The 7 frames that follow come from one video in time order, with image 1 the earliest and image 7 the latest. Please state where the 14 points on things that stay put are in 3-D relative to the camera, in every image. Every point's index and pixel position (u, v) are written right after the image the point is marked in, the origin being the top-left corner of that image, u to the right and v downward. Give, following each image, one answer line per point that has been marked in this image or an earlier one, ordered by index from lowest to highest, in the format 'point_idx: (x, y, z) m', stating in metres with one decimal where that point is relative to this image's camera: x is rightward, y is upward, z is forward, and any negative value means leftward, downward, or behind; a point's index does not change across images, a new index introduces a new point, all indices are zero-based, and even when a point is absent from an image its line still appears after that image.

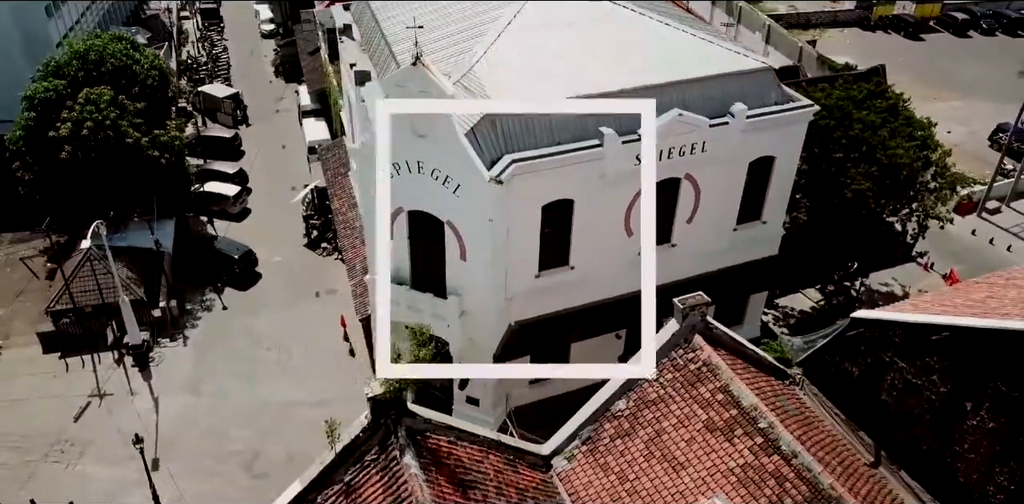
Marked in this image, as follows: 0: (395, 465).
0: (-1.9, -3.6, +13.8) m
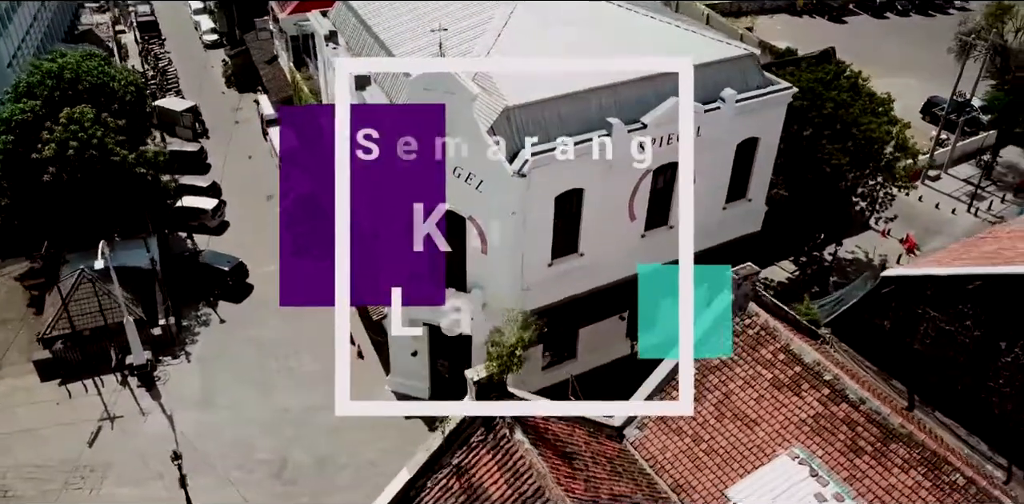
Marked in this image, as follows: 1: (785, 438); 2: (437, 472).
0: (-0.1, -3.4, +14.7) m
1: (+5.3, -3.6, +15.9) m
2: (-1.4, -4.0, +15.0) m
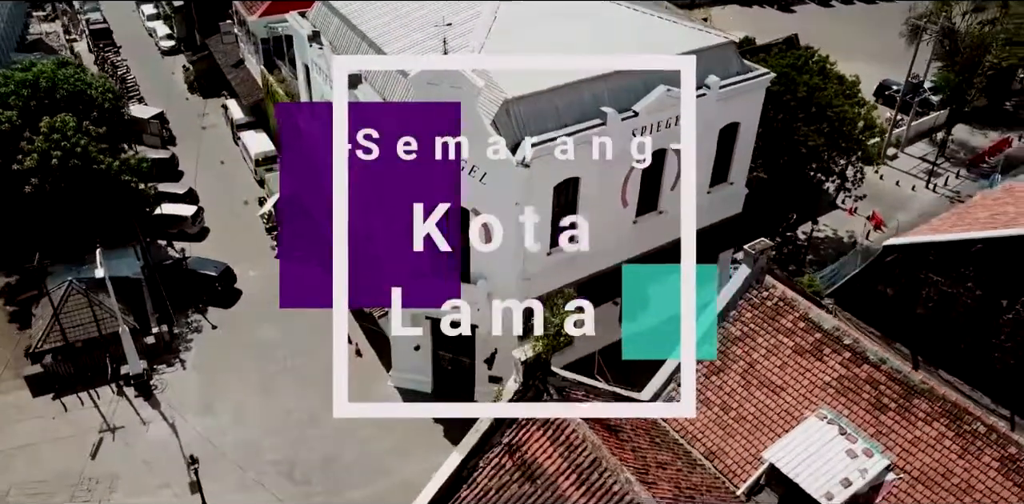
0: (+0.9, -3.1, +15.2) m
1: (+6.2, -3.0, +16.8) m
2: (-0.4, -3.8, +15.5) m
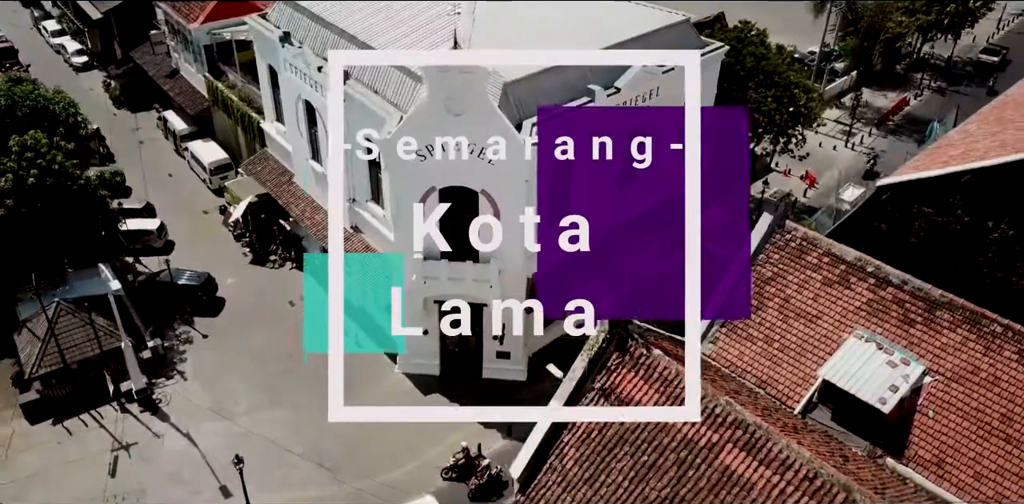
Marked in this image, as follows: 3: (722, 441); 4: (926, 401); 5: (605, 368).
0: (+2.7, -2.2, +16.7) m
1: (+7.7, -1.7, +18.9) m
2: (+1.5, -3.0, +16.8) m
3: (+3.9, -3.5, +15.3) m
4: (+8.9, -3.2, +17.6) m
5: (+1.9, -2.4, +16.9) m
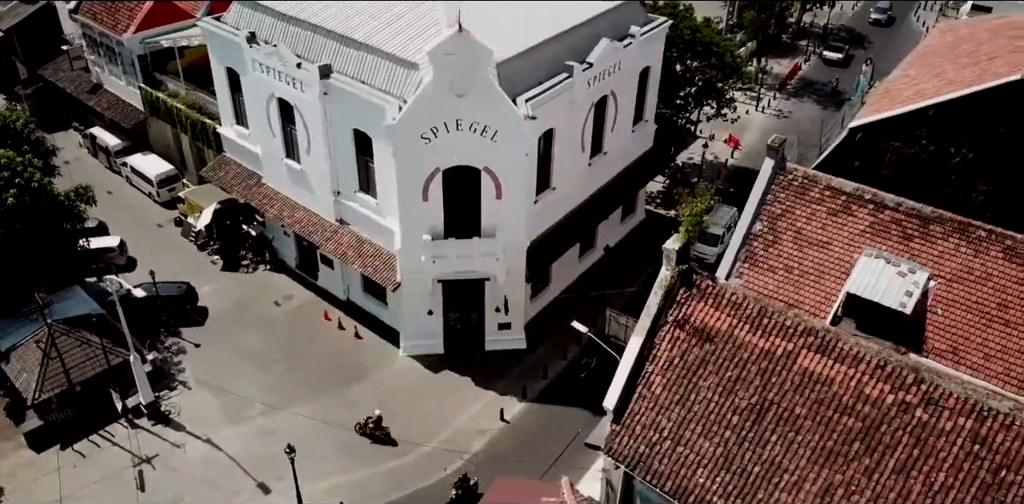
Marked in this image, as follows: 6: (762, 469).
0: (+4.5, -0.9, +18.6) m
1: (+9.1, +0.2, +21.6) m
2: (+3.4, -1.8, +18.6) m
3: (+6.1, -2.0, +17.5) m
4: (+10.5, -1.2, +20.5) m
5: (+3.7, -1.2, +18.7) m
6: (+5.1, -4.4, +16.7) m
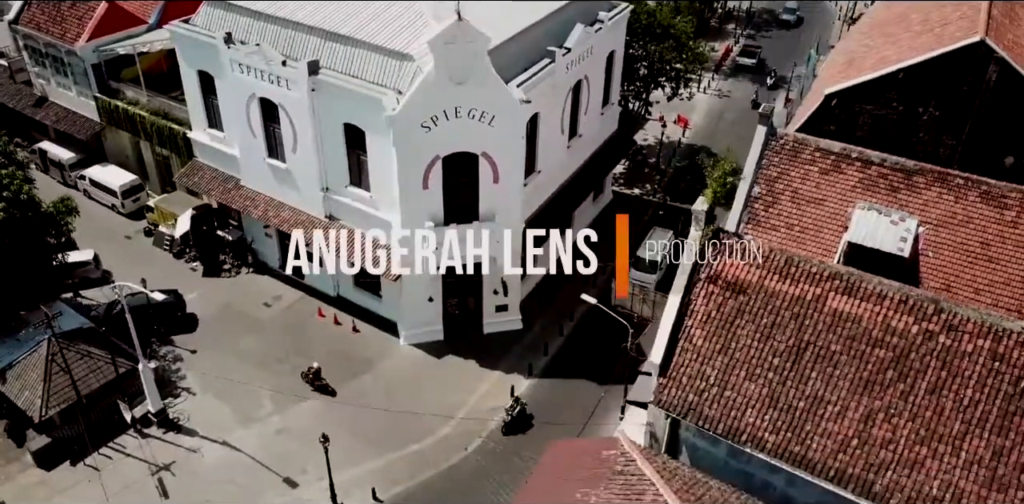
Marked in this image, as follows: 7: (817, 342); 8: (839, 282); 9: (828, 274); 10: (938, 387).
0: (+5.5, +0.2, +20.0) m
1: (+9.6, +1.5, +23.5) m
2: (+4.4, -0.9, +19.9) m
3: (+7.3, -0.9, +19.0) m
4: (+11.3, +0.2, +22.5) m
5: (+4.7, -0.2, +20.1) m
6: (+6.5, -3.4, +18.2) m
7: (+6.9, -2.0, +18.6) m
8: (+7.6, -0.7, +19.0) m
9: (+7.4, -0.5, +19.1) m
10: (+9.1, -2.9, +17.5) m
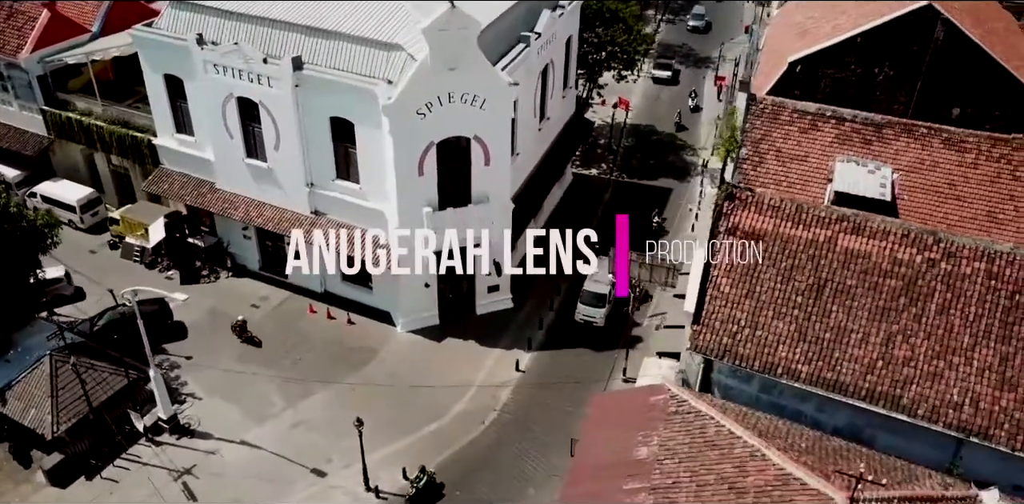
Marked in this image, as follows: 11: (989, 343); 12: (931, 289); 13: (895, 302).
0: (+6.3, +1.4, +21.8) m
1: (+9.9, +3.0, +25.7) m
2: (+5.4, +0.3, +21.5) m
3: (+8.2, +0.5, +21.0) m
4: (+11.8, +1.9, +24.9) m
5: (+5.6, +1.0, +21.7) m
6: (+7.8, -2.0, +20.0) m
7: (+8.0, -0.7, +20.5) m
8: (+8.5, +0.7, +21.0) m
9: (+8.3, +0.9, +21.1) m
10: (+10.4, -1.3, +19.7) m
11: (+11.1, -2.1, +19.2) m
12: (+10.1, -0.9, +19.9) m
13: (+9.3, -1.2, +20.0) m
